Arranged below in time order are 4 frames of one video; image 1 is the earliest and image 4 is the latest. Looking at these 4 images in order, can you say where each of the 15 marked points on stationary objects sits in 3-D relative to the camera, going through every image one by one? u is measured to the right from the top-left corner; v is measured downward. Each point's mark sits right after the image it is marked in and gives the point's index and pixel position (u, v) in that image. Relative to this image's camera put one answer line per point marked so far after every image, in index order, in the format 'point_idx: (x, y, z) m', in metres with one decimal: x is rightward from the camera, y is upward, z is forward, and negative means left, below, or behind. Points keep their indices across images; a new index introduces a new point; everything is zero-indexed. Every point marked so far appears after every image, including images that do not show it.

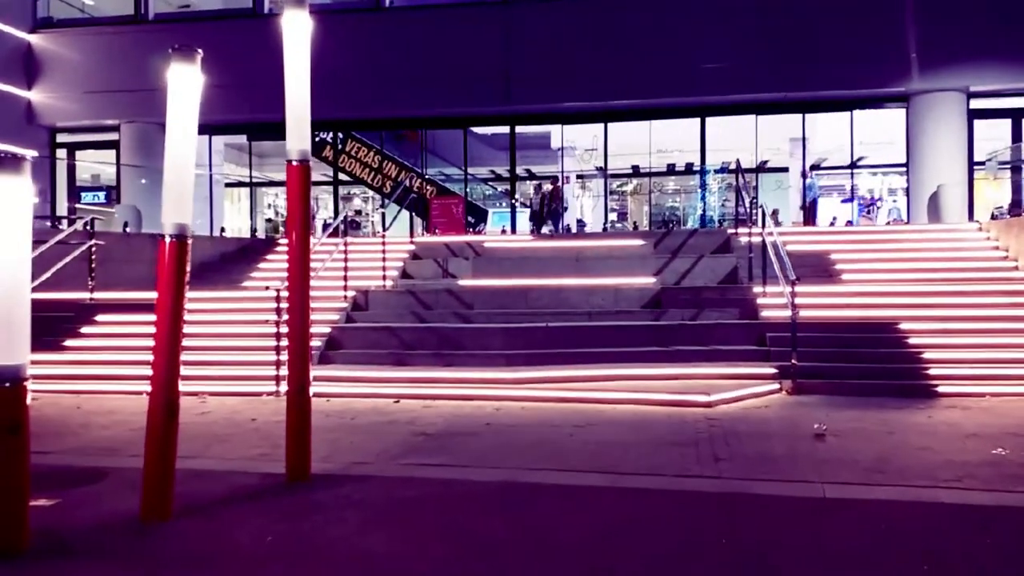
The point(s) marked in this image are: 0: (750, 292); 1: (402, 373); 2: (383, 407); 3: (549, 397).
0: (+3.7, -0.1, +13.8) m
1: (-1.5, -1.1, +11.6) m
2: (-1.6, -1.4, +10.4) m
3: (+0.4, -1.3, +10.5) m
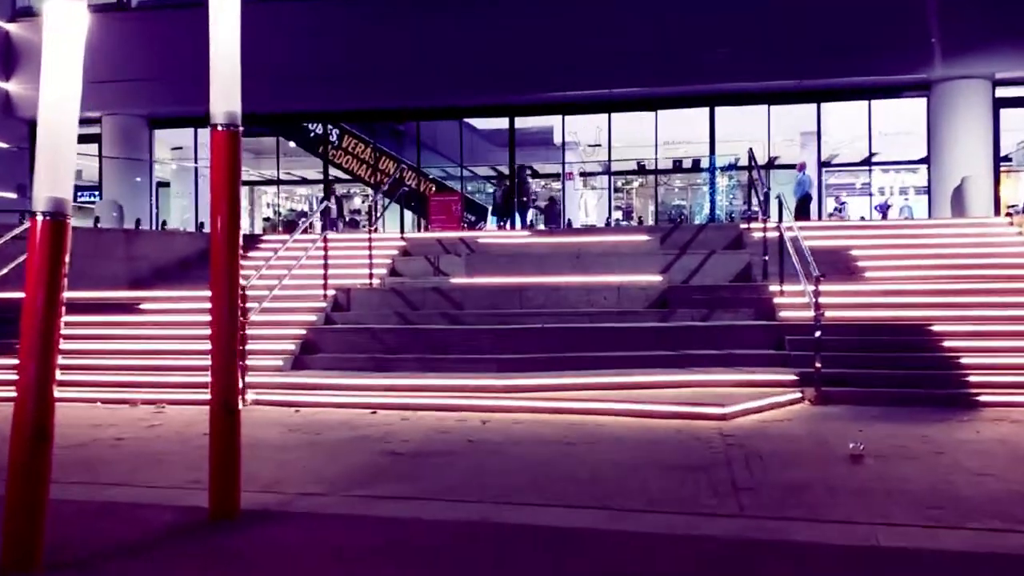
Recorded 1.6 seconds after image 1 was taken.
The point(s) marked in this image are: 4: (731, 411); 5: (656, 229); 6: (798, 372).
0: (+3.6, 0.0, +12.7) m
1: (-1.6, -1.1, +10.5) m
2: (-1.7, -1.4, +9.2) m
3: (+0.3, -1.3, +9.3) m
4: (+2.2, -1.2, +8.7) m
5: (+2.6, +1.1, +15.9) m
6: (+3.4, -1.0, +10.3) m
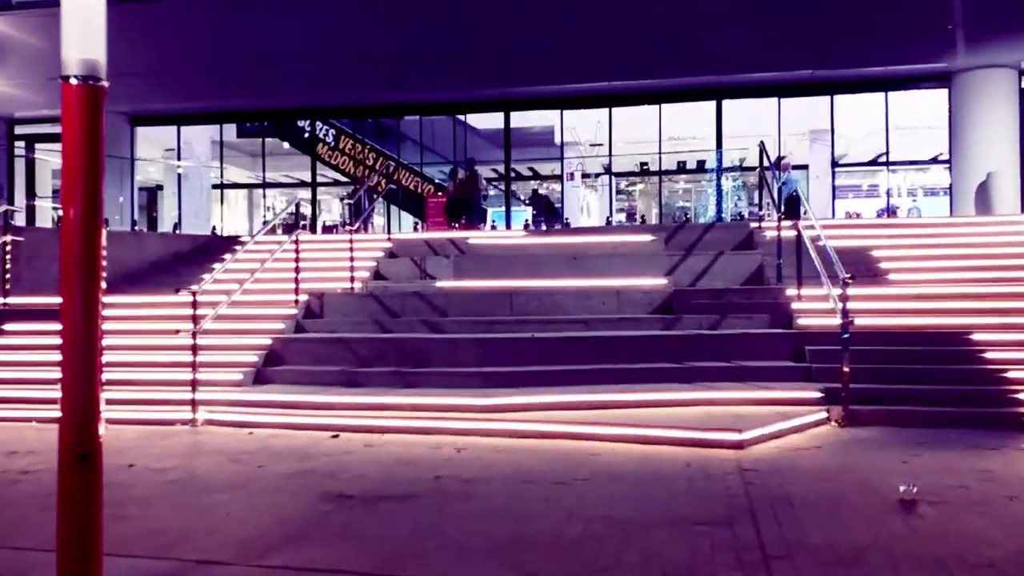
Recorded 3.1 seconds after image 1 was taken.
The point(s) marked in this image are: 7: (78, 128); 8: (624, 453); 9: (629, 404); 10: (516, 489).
0: (+3.5, -0.1, +11.4) m
1: (-1.7, -1.2, +9.2) m
2: (-1.8, -1.4, +8.0) m
3: (+0.2, -1.3, +8.0) m
4: (+2.0, -1.3, +7.4) m
5: (+2.5, +1.0, +14.6) m
6: (+3.2, -1.0, +9.1) m
7: (-1.9, +0.7, +3.9) m
8: (+0.9, -1.4, +7.3) m
9: (+1.2, -1.2, +8.9) m
10: (0.0, -1.4, +6.1) m
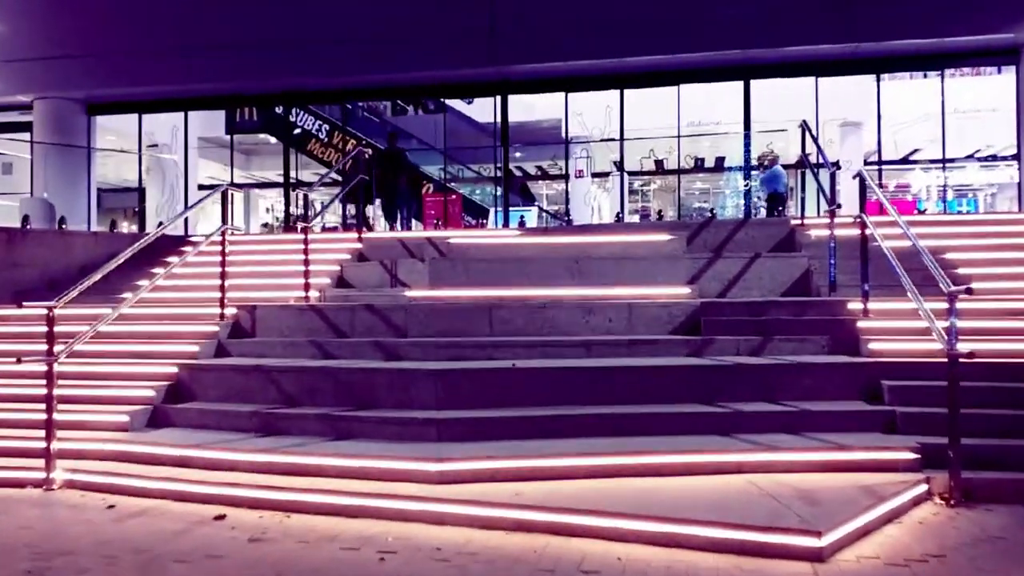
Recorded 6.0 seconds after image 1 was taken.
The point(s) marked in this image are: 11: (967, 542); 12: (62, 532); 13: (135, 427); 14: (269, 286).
0: (+3.3, -0.2, +8.7) m
1: (-2.0, -1.3, +6.7) m
2: (-2.1, -1.6, +5.4) m
3: (-0.1, -1.4, +5.4) m
4: (+1.7, -1.4, +4.8) m
5: (+2.3, +0.9, +12.0) m
6: (+3.0, -1.2, +6.4) m
7: (-2.2, +0.6, +1.3) m
8: (+0.7, -1.5, +4.6) m
9: (+0.9, -1.3, +6.3) m
10: (-0.3, -1.5, +3.5) m
11: (+2.6, -1.5, +5.1) m
12: (-2.9, -1.6, +5.7) m
13: (-3.4, -1.2, +7.8) m
14: (-3.2, +0.1, +11.8) m
